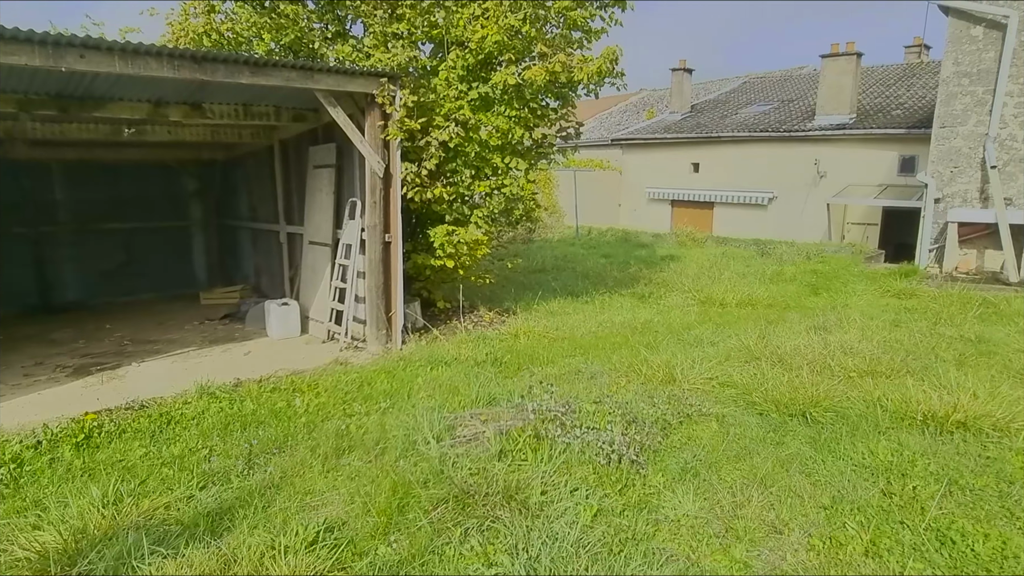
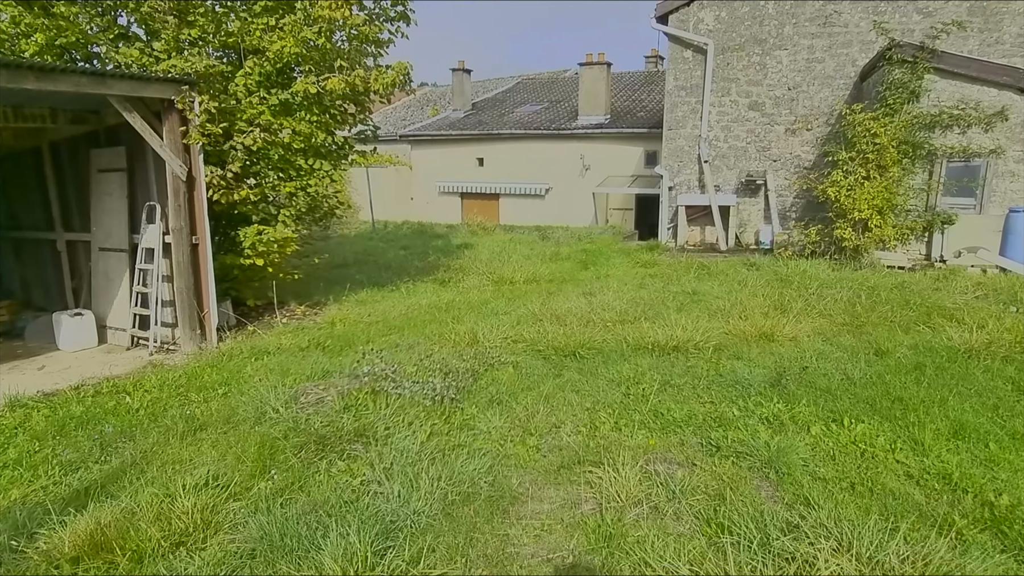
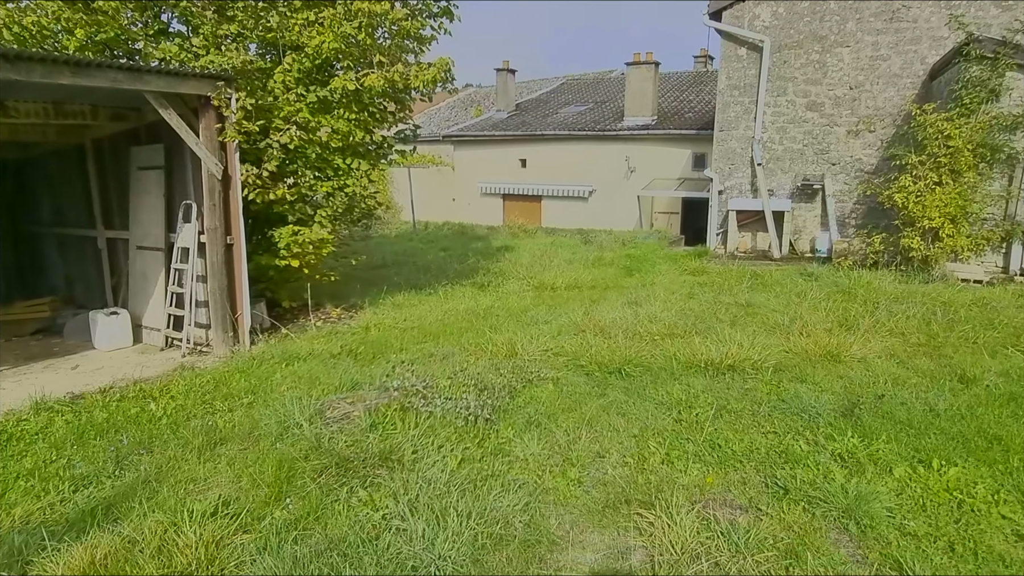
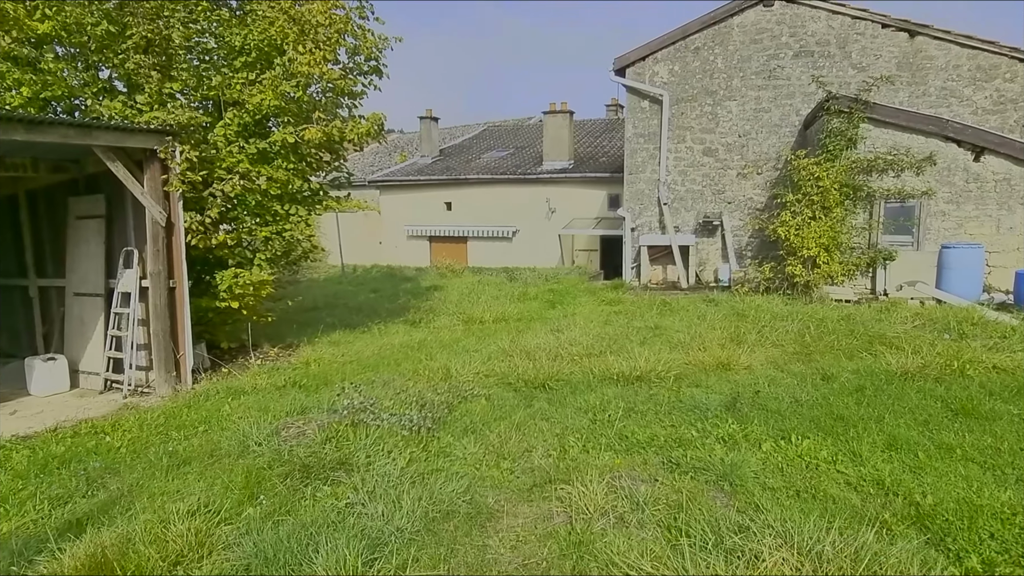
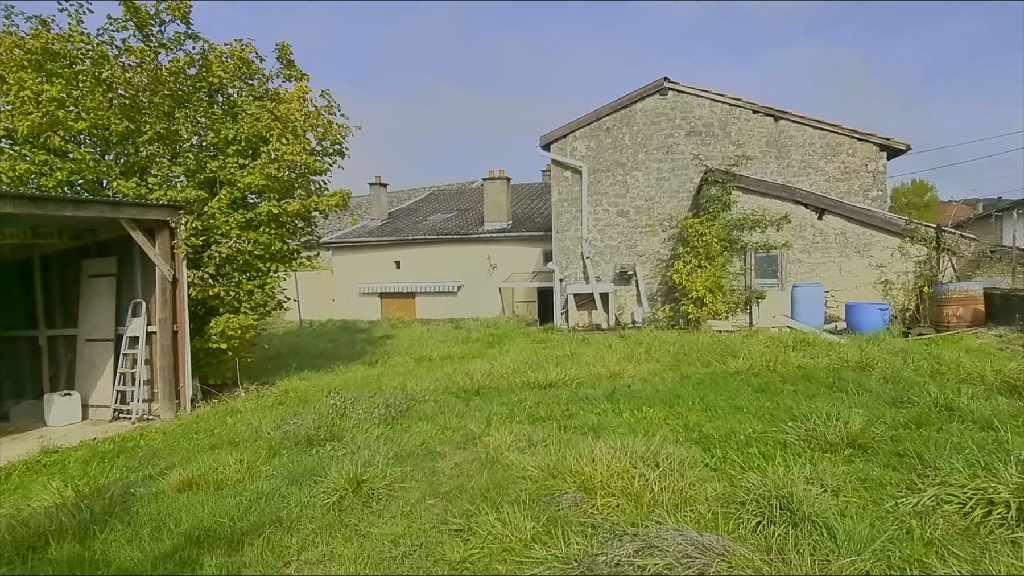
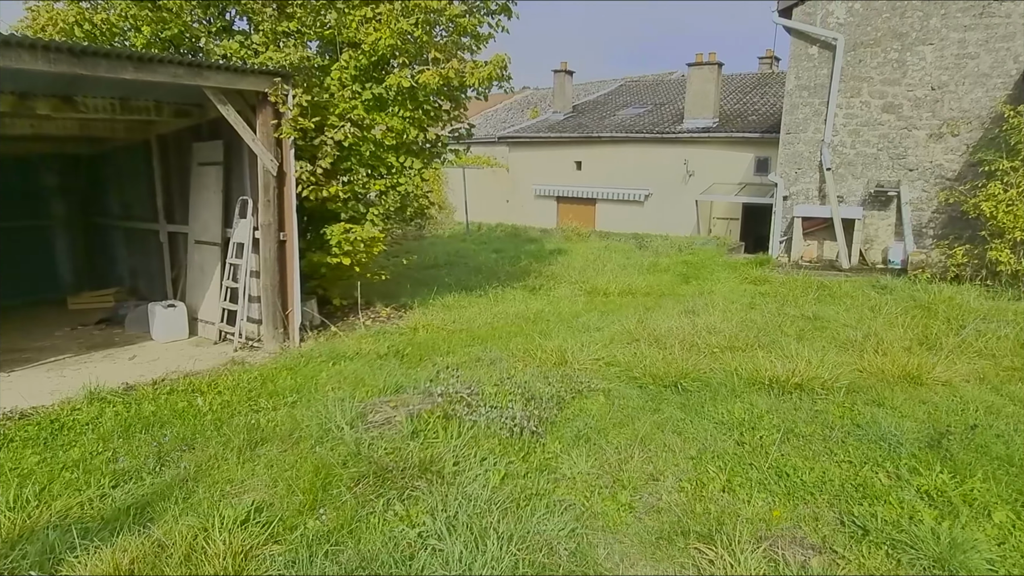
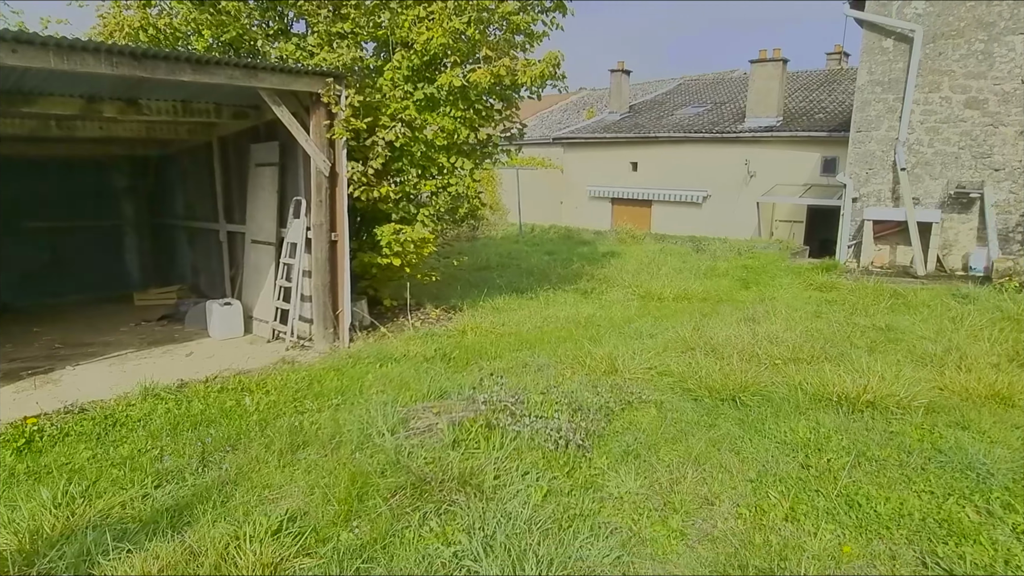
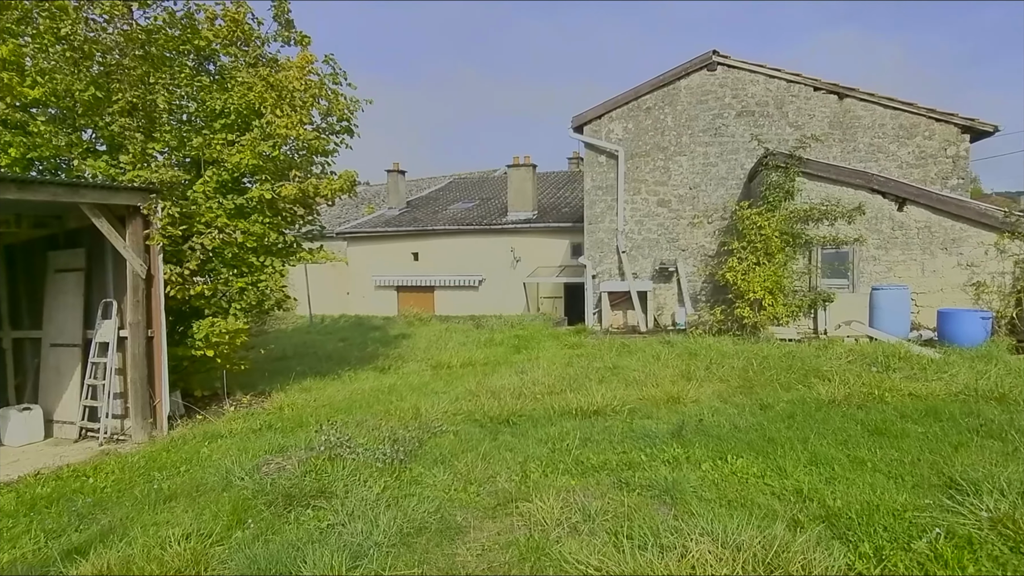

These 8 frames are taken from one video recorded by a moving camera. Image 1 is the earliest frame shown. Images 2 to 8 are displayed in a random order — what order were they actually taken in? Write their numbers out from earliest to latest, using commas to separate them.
7, 6, 3, 2, 4, 8, 5
